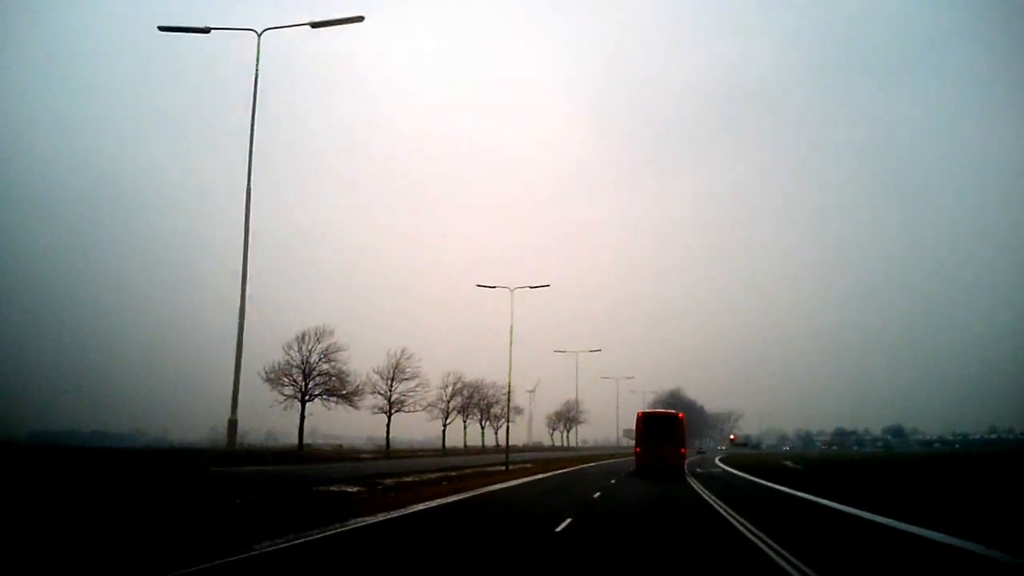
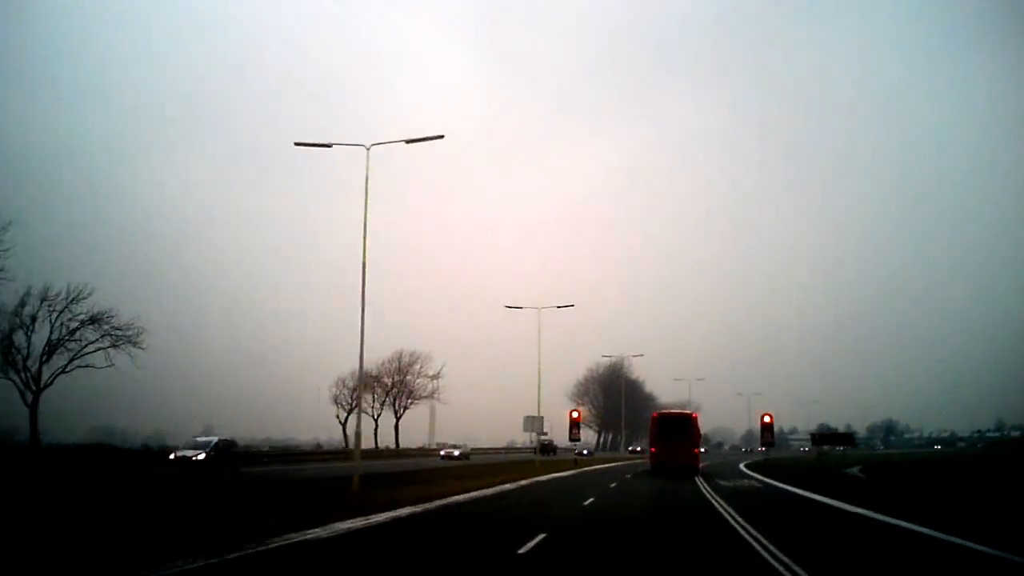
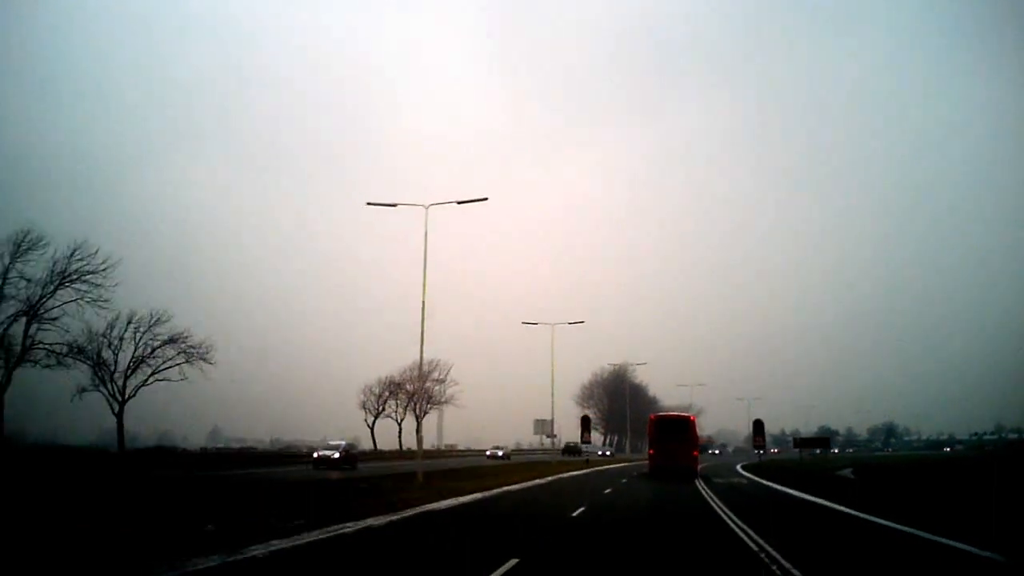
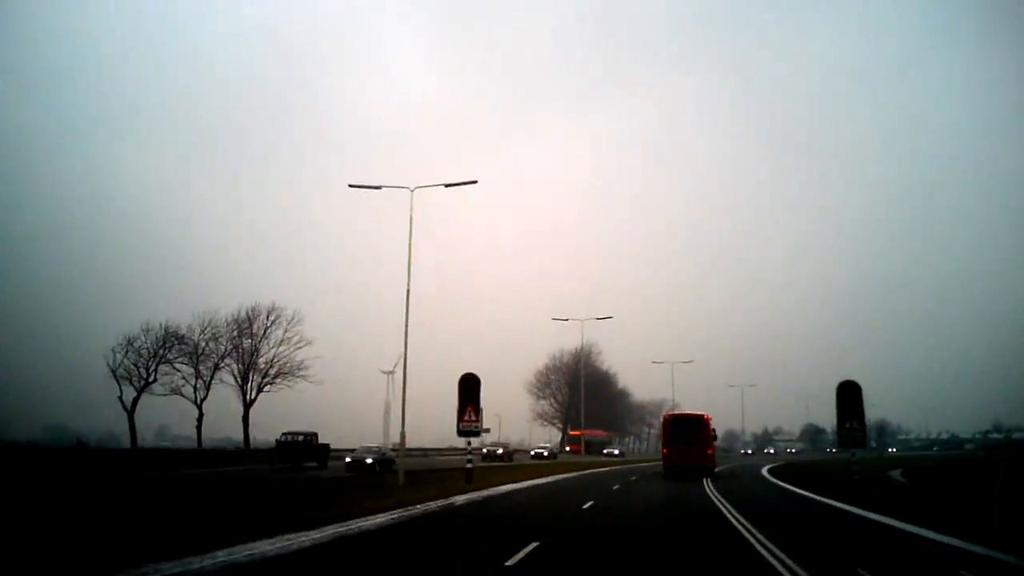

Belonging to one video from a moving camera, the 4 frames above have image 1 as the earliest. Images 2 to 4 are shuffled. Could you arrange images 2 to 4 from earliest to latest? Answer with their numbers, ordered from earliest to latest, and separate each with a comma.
3, 2, 4
